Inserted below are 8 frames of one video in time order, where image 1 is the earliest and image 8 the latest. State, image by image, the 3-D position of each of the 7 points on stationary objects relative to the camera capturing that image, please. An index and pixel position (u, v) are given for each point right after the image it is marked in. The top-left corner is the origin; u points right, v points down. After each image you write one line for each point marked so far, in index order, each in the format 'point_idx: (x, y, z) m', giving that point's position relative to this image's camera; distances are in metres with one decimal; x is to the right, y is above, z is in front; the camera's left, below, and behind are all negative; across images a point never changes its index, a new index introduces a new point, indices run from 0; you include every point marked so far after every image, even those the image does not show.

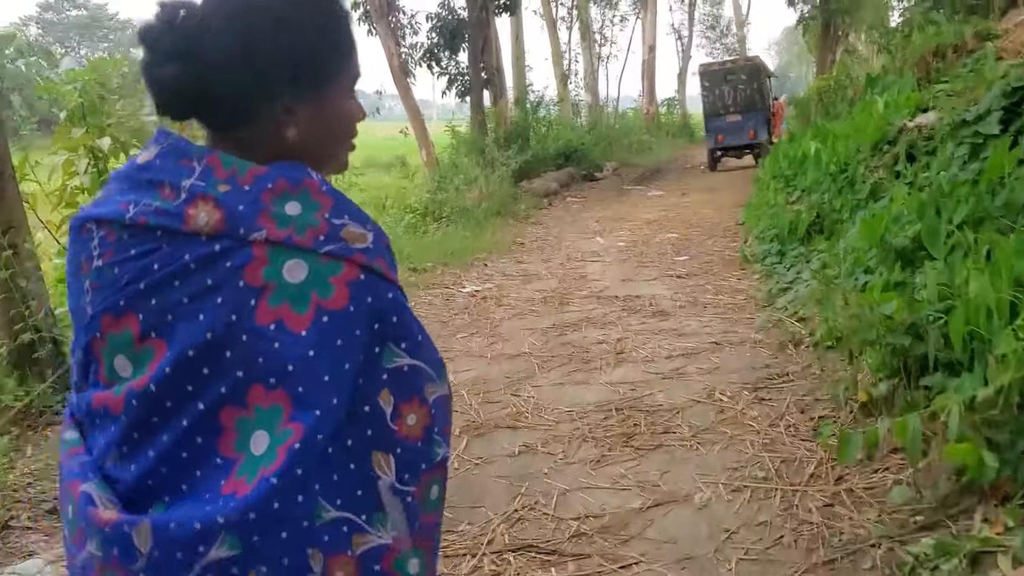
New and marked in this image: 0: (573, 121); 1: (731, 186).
0: (+1.0, +2.7, +17.1) m
1: (+2.6, +1.2, +12.4) m
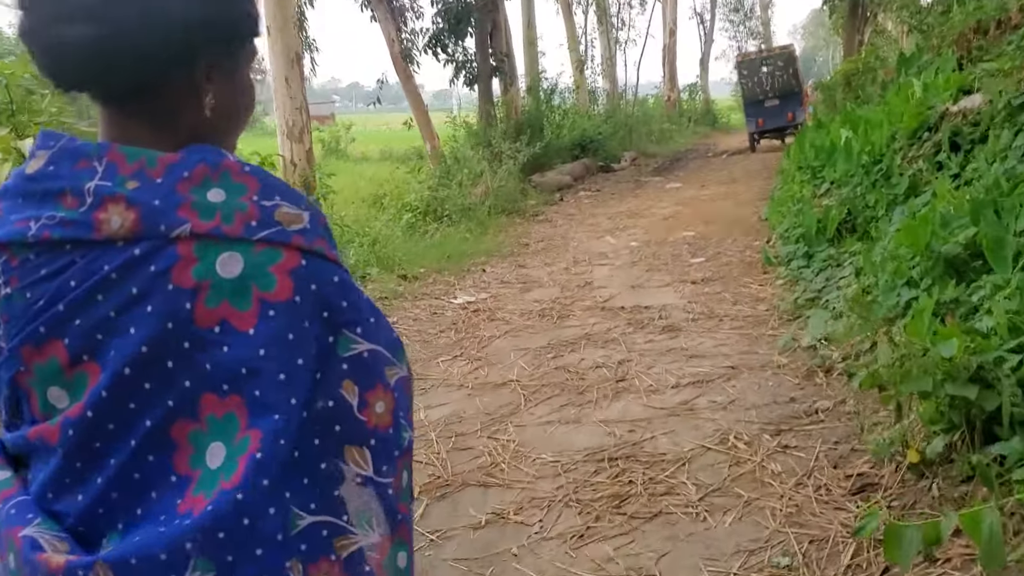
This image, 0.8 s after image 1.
0: (+1.2, +2.8, +16.4) m
1: (+2.7, +1.2, +11.7) m
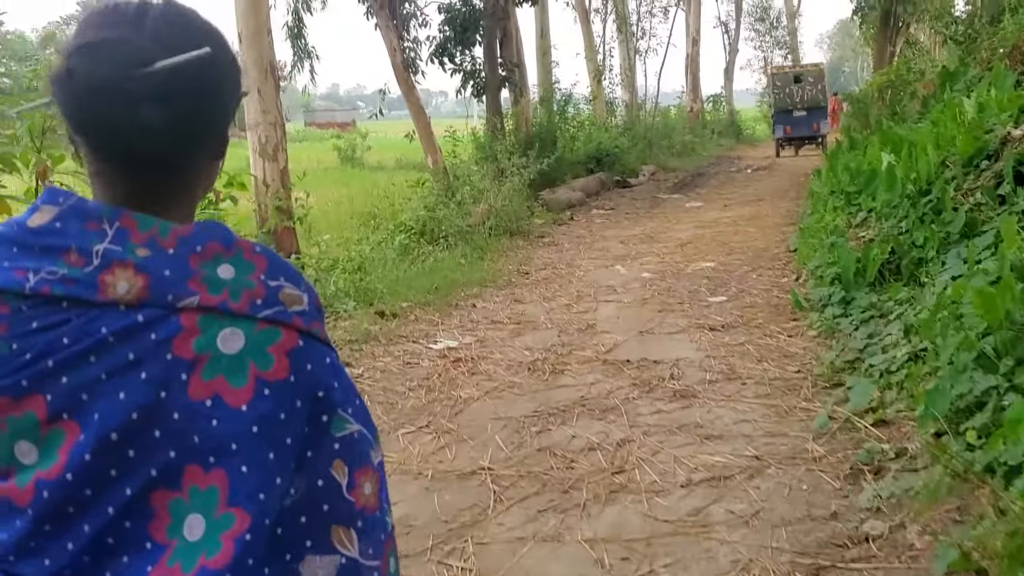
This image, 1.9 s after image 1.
0: (+1.4, +2.5, +15.6) m
1: (+2.7, +0.9, +10.9) m
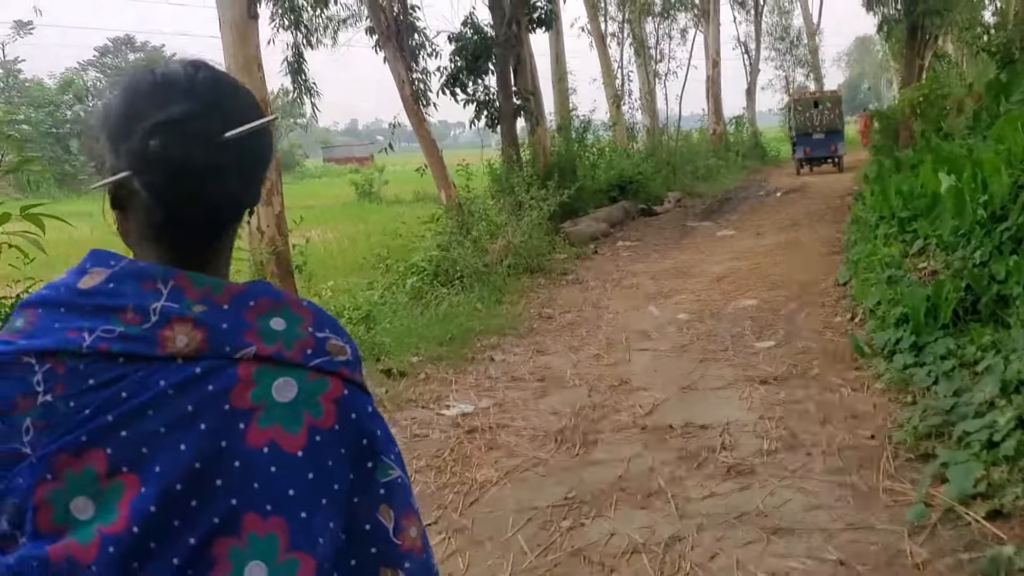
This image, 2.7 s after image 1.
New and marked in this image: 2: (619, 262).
0: (+1.6, +2.0, +15.1) m
1: (+2.9, +0.6, +10.3) m
2: (+0.9, +0.2, +8.9) m
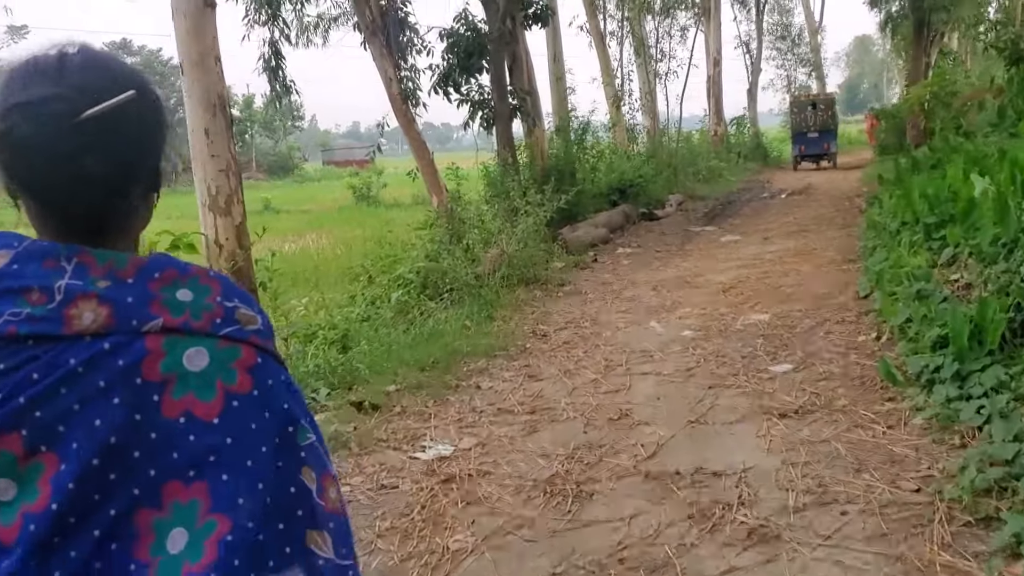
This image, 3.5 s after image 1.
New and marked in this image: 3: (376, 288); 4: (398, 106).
0: (+1.6, +1.9, +14.5) m
1: (+2.9, +0.6, +9.7) m
2: (+0.8, +0.1, +8.3) m
3: (-1.0, 0.0, +7.6) m
4: (-1.0, +1.7, +9.7) m
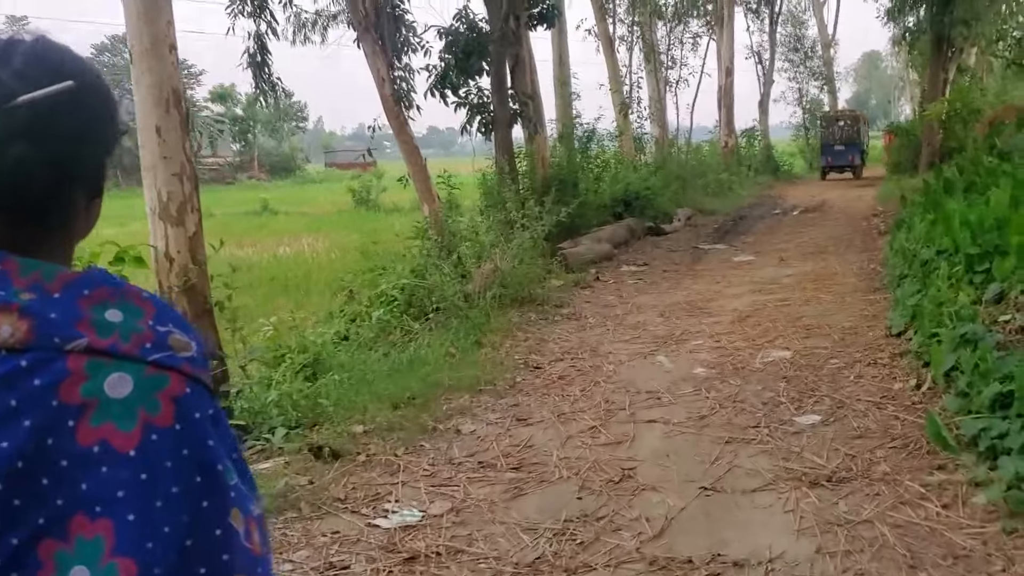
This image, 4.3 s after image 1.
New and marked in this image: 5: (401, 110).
0: (+1.6, +1.7, +13.9) m
1: (+2.9, +0.3, +9.1) m
2: (+0.8, 0.0, +7.7) m
3: (-1.0, -0.1, +7.0) m
4: (-1.0, +1.5, +9.1) m
5: (-0.9, +1.5, +9.1) m
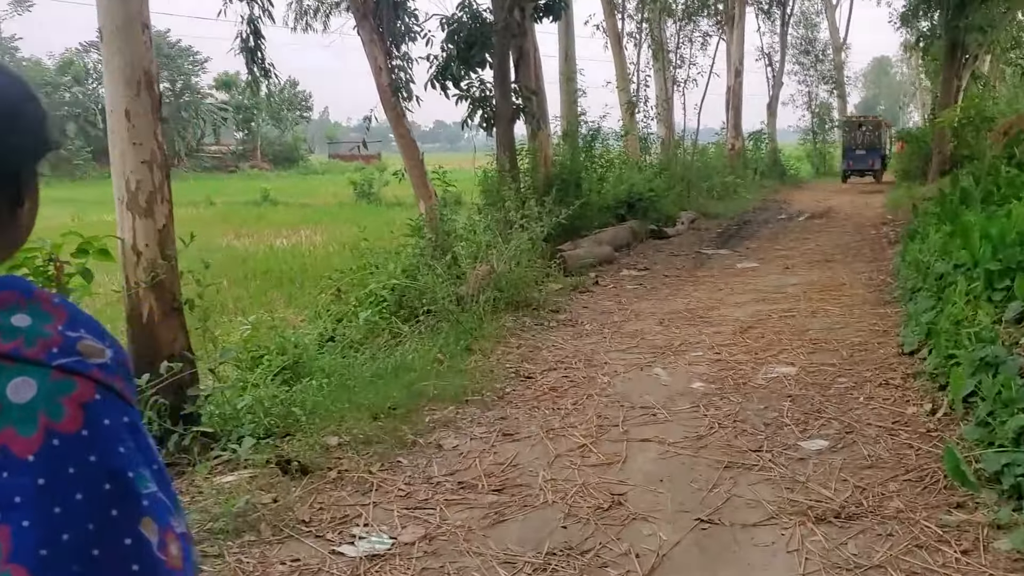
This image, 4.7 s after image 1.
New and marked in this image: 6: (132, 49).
0: (+1.6, +1.6, +13.6) m
1: (+2.8, +0.2, +8.8) m
2: (+0.8, -0.1, +7.5) m
3: (-1.1, -0.1, +6.8) m
4: (-1.0, +1.6, +8.8) m
5: (-0.9, +1.5, +8.8) m
6: (-1.5, +0.9, +4.1) m
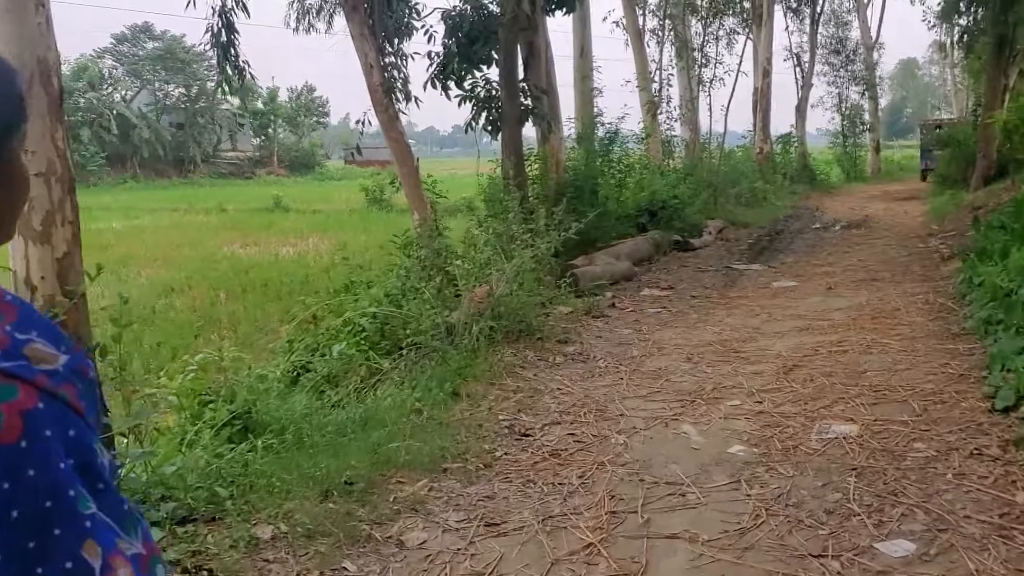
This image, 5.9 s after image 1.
0: (+1.8, +1.5, +12.7) m
1: (+2.9, +0.1, +7.9) m
2: (+0.8, -0.2, +6.5) m
3: (-1.0, -0.2, +5.8) m
4: (-1.0, +1.4, +7.9) m
5: (-0.9, +1.4, +7.9) m
6: (-1.5, +0.8, +3.2) m
